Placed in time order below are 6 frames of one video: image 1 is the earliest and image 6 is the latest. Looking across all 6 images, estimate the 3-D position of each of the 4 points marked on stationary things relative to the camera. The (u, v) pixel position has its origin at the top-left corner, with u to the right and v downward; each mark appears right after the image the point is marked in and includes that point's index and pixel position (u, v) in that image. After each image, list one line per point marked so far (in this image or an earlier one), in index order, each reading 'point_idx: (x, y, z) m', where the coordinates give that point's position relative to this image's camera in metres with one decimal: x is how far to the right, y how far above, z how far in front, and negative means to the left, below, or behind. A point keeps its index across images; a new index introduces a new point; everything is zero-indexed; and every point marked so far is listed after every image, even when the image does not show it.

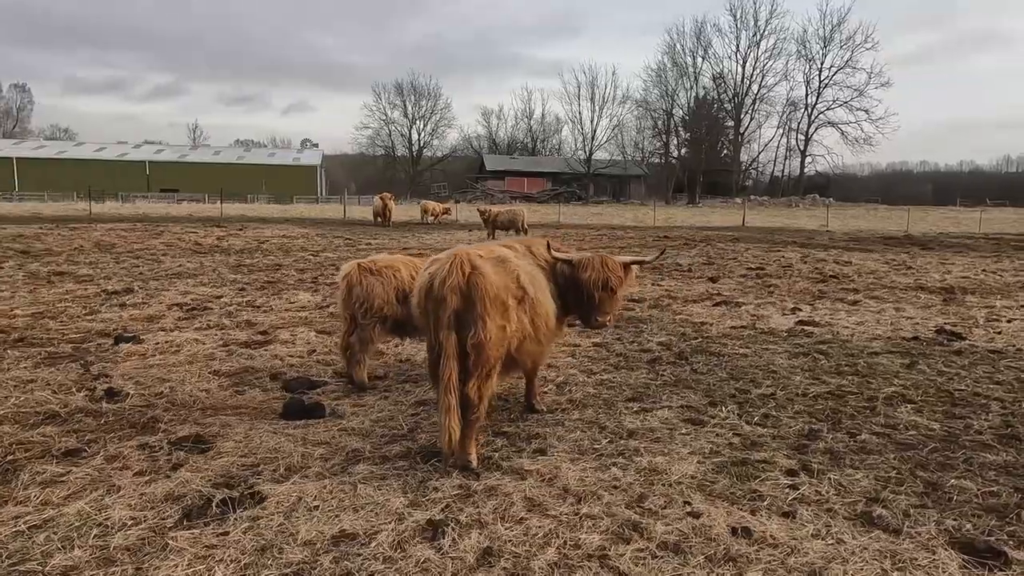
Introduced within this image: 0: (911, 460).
0: (+2.3, -1.0, +3.8) m
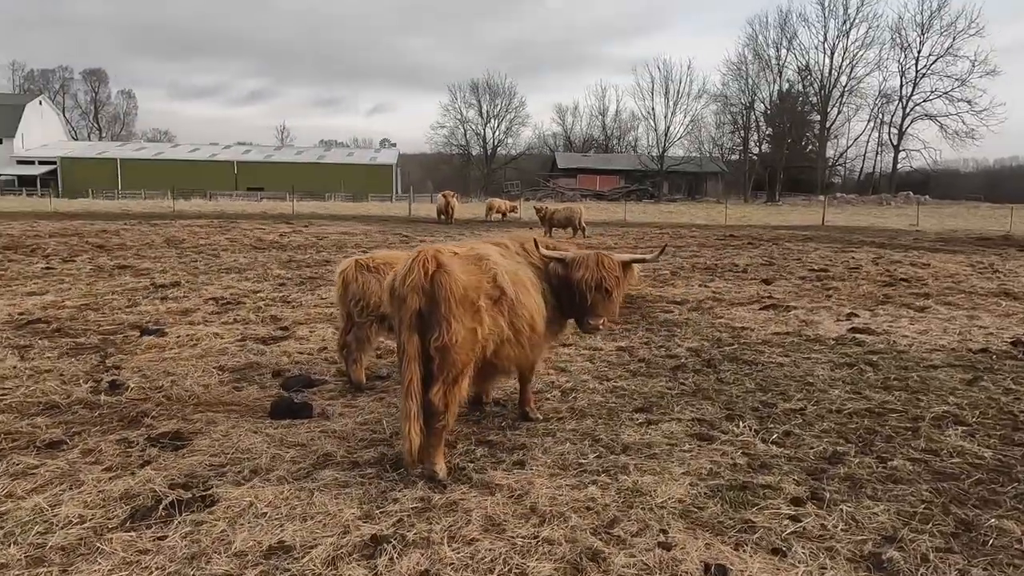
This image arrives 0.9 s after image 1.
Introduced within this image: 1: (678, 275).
0: (+2.1, -1.0, +3.3) m
1: (+2.5, +0.2, +9.8) m
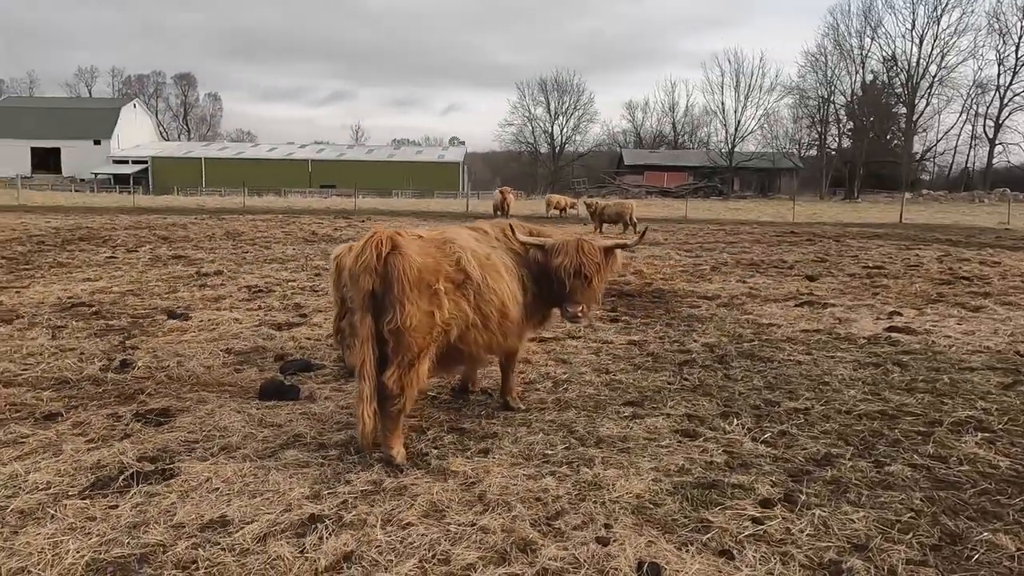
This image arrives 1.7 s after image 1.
0: (+1.9, -1.0, +3.0) m
1: (+2.9, +0.2, +9.4) m
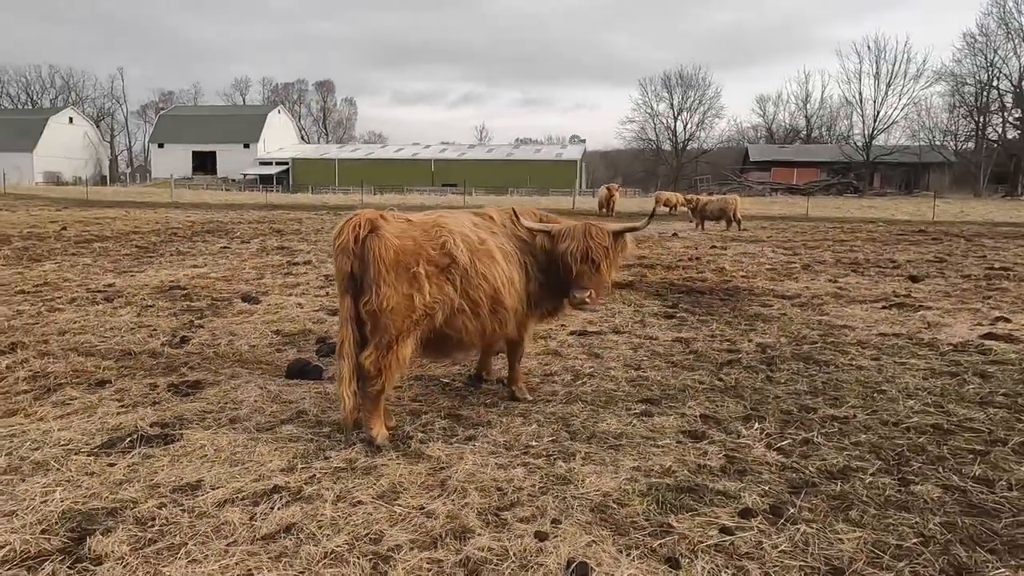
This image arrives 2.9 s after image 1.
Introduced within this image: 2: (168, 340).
0: (+1.7, -0.9, +2.6) m
1: (+3.9, +0.2, +8.7) m
2: (-2.7, -0.4, +5.2) m
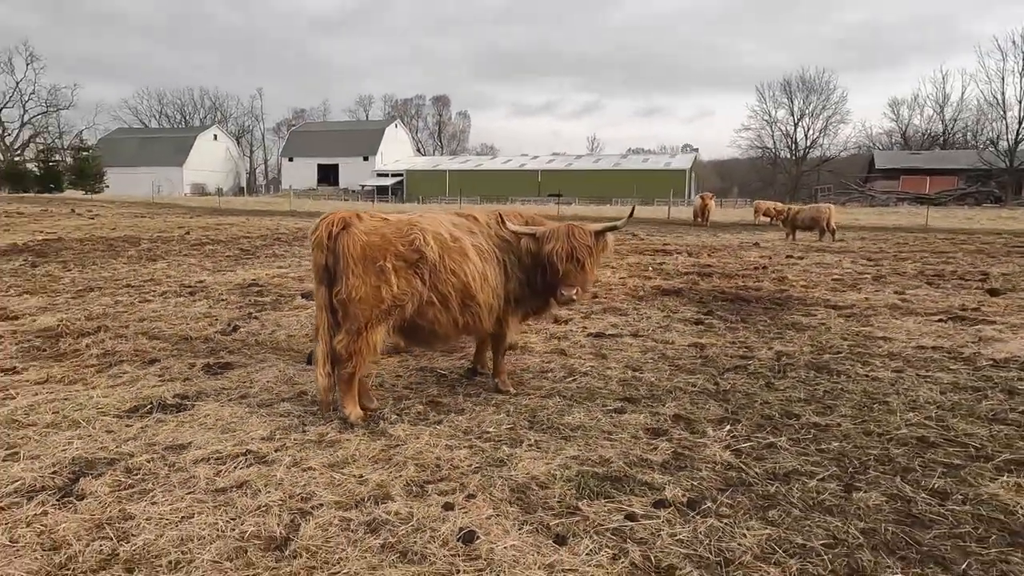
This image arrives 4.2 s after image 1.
0: (+1.4, -0.9, +2.5) m
1: (+4.6, +0.1, +8.2) m
2: (-2.5, -0.4, +5.8) m
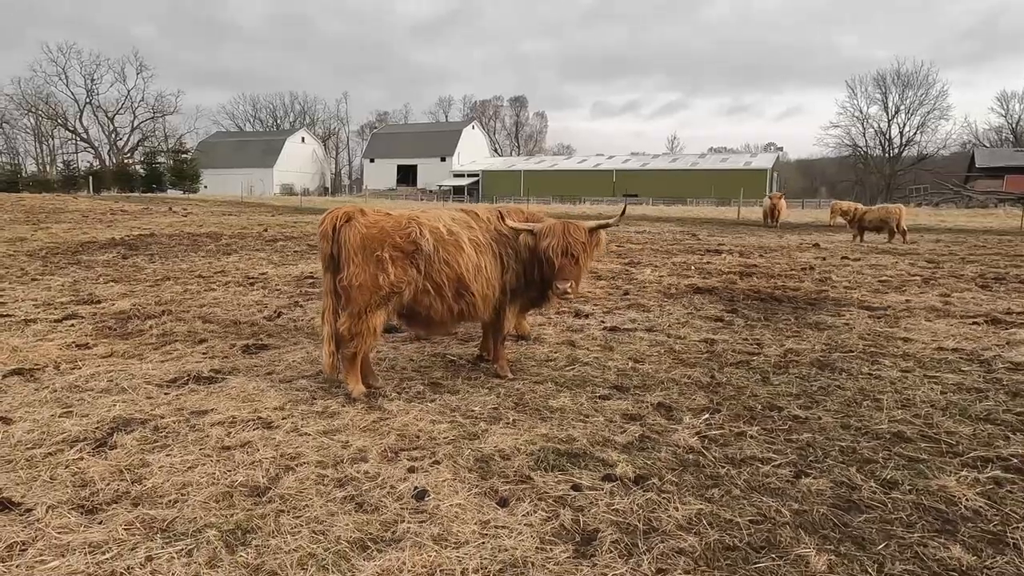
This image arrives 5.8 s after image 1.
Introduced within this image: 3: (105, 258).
0: (+1.2, -0.9, +2.6) m
1: (+5.0, +0.1, +7.9) m
2: (-2.3, -0.3, +6.4) m
3: (-6.8, +0.5, +11.0) m
